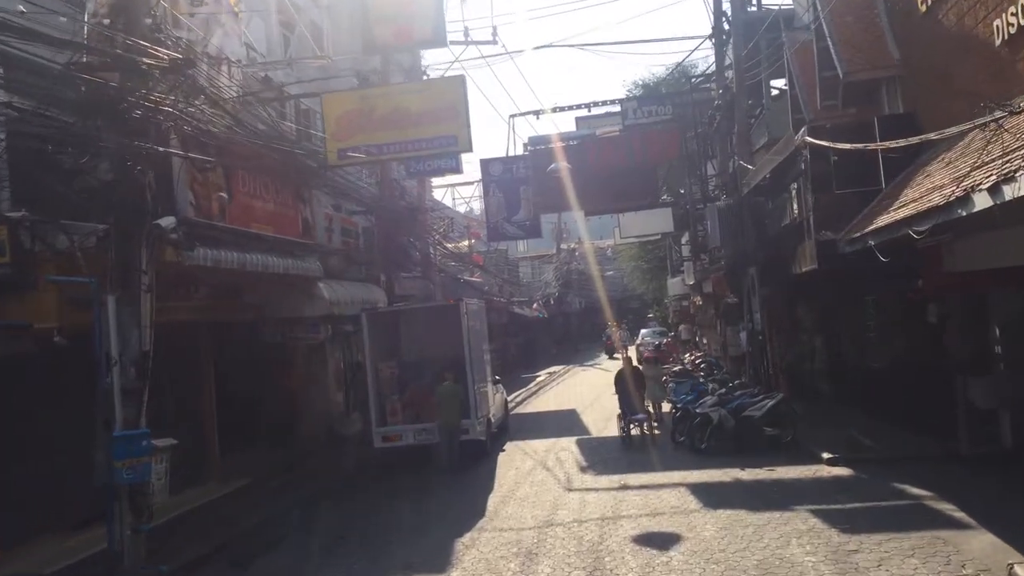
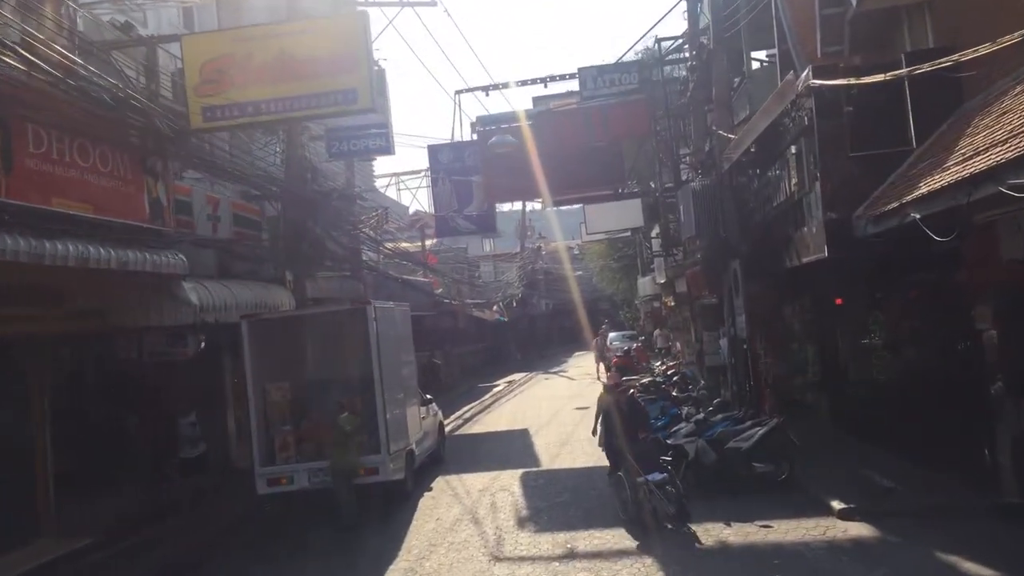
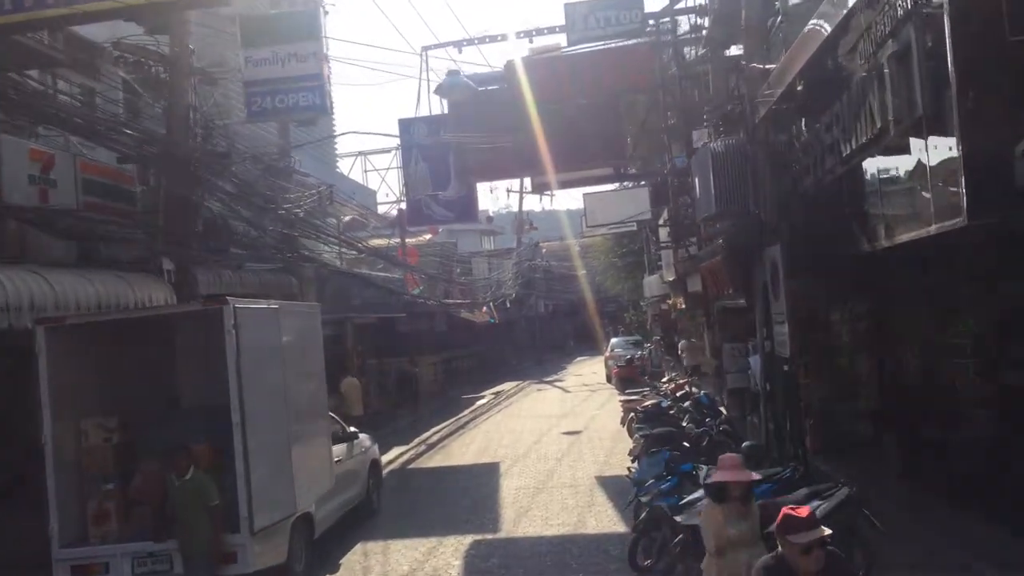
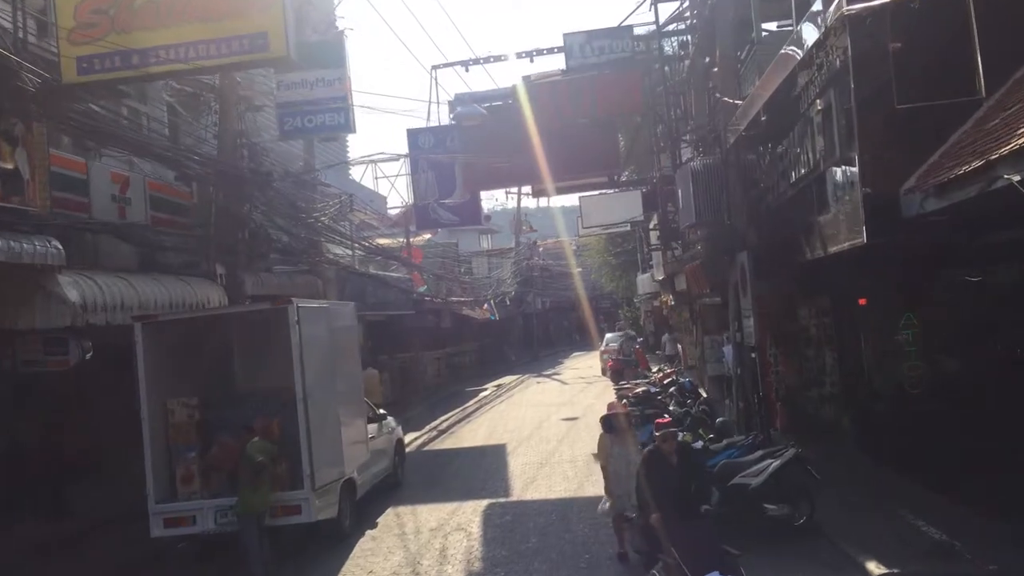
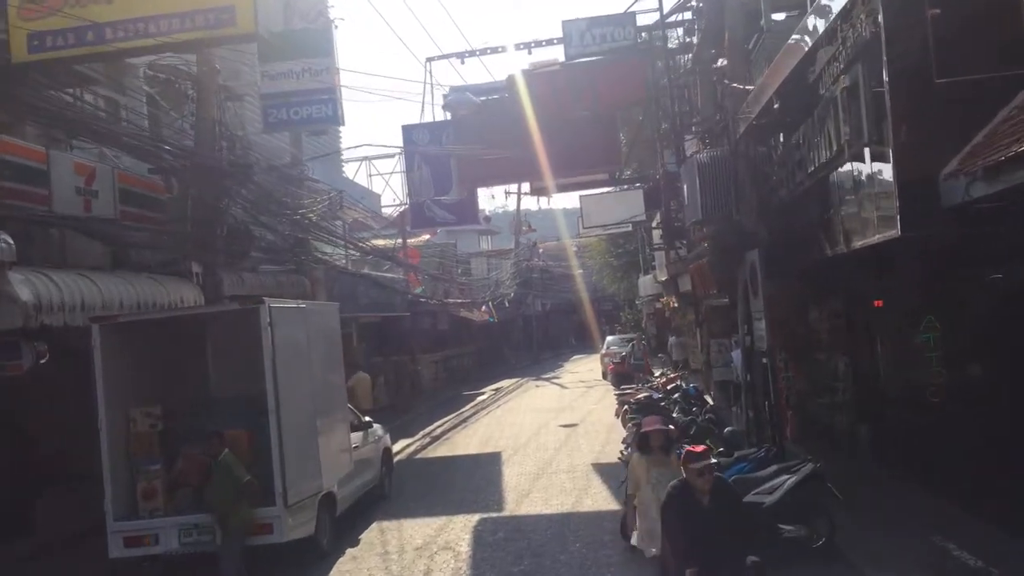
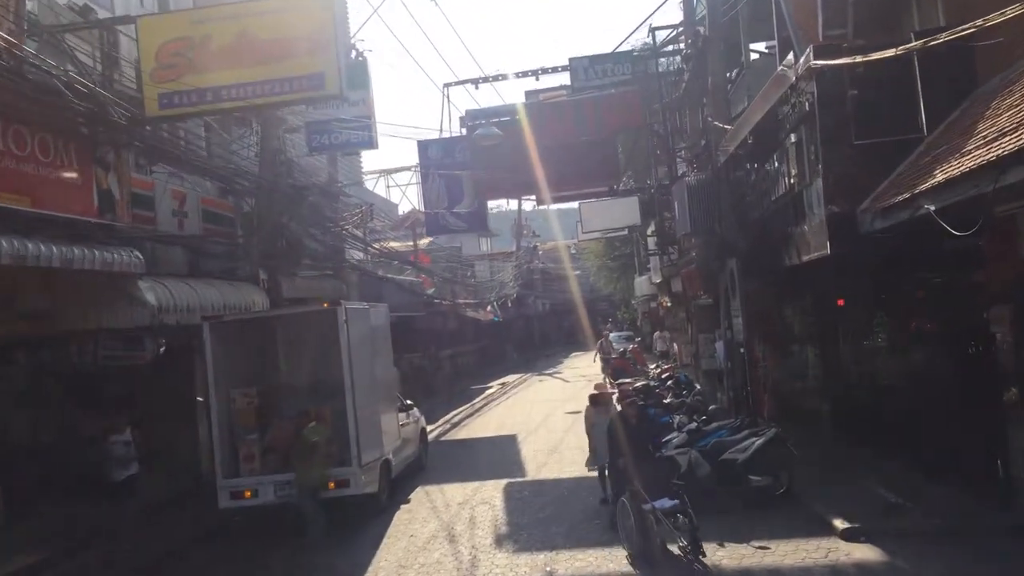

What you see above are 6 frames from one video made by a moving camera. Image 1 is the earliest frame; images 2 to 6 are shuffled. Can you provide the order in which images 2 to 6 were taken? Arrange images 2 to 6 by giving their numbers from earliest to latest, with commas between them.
2, 6, 4, 5, 3
